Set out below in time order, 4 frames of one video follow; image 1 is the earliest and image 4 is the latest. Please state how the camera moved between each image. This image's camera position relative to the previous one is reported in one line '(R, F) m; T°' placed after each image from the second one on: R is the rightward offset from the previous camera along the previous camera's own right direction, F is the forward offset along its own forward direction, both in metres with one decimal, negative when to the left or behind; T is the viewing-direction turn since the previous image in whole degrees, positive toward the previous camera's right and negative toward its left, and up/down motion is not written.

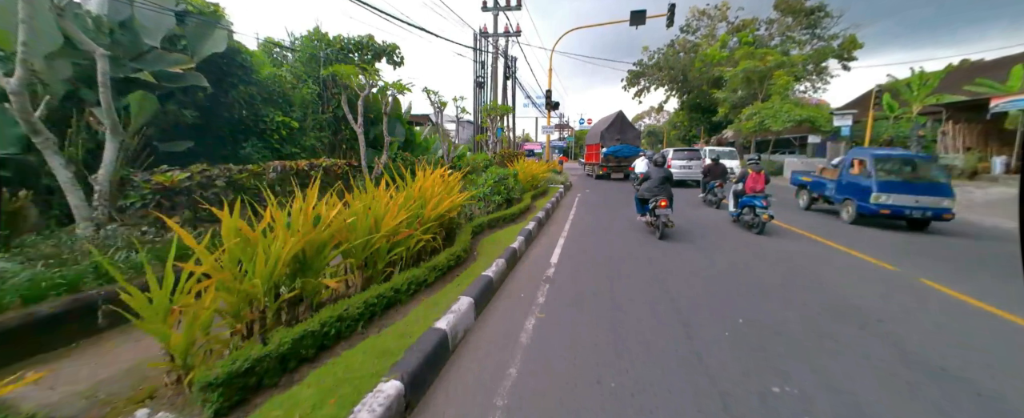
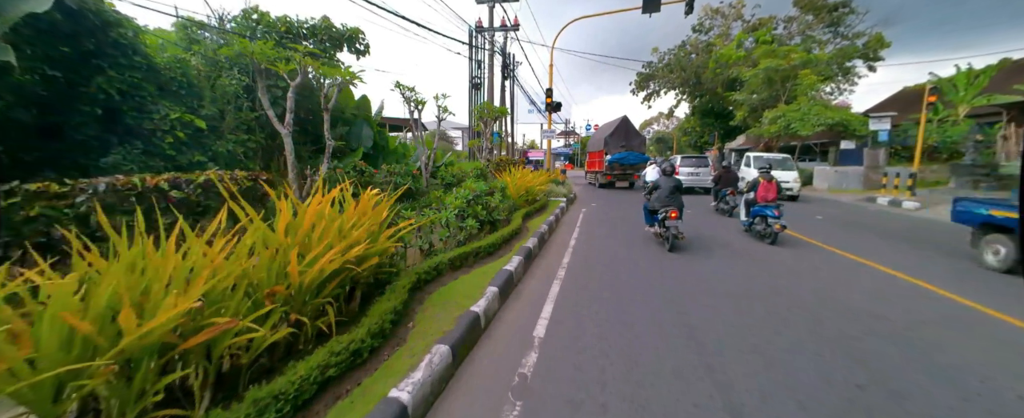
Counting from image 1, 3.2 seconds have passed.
(+0.4, +1.9) m; -1°
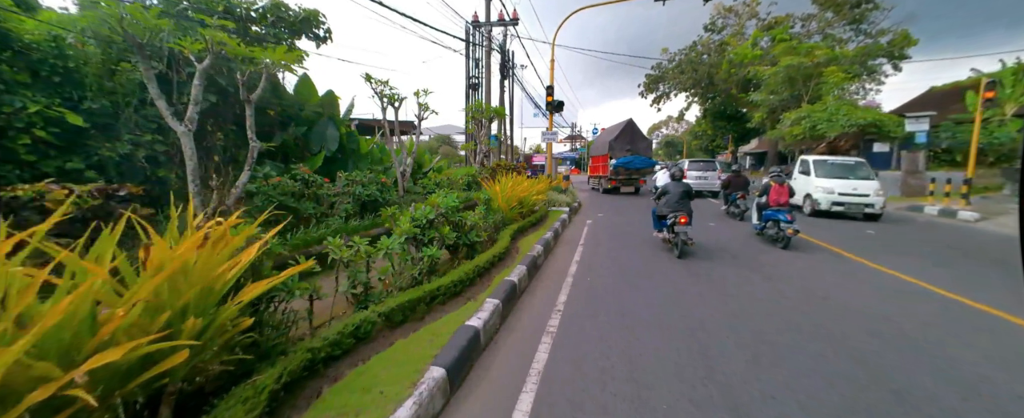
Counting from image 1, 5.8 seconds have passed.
(+0.3, +1.4) m; -1°
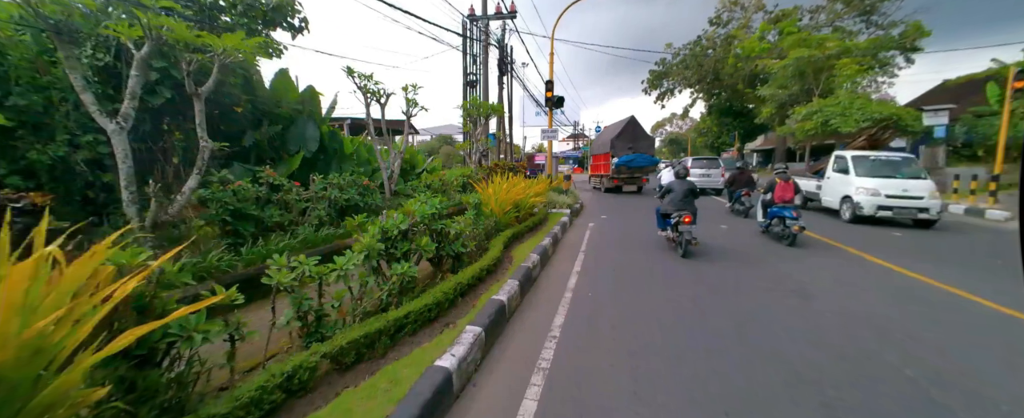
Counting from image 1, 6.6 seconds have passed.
(+0.2, +0.6) m; -1°
